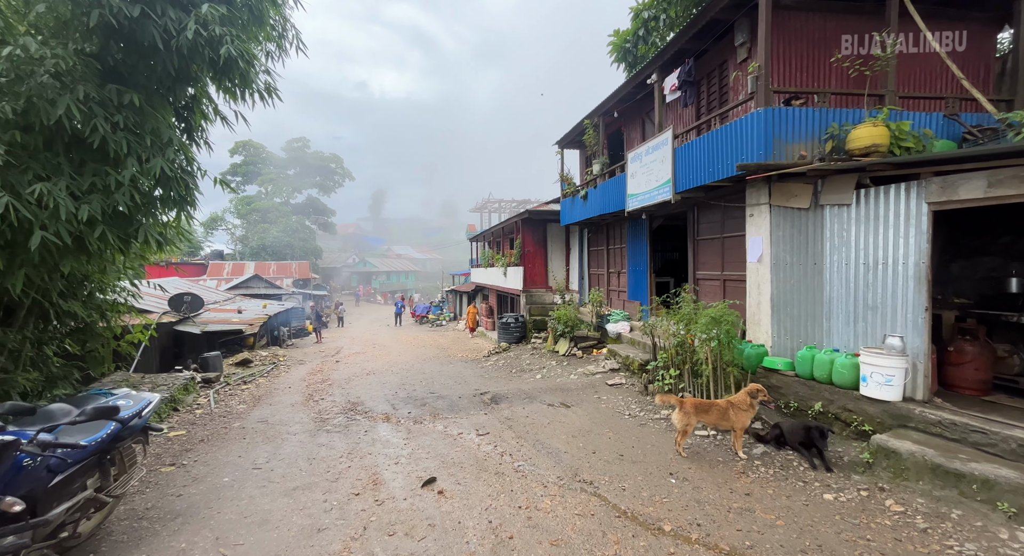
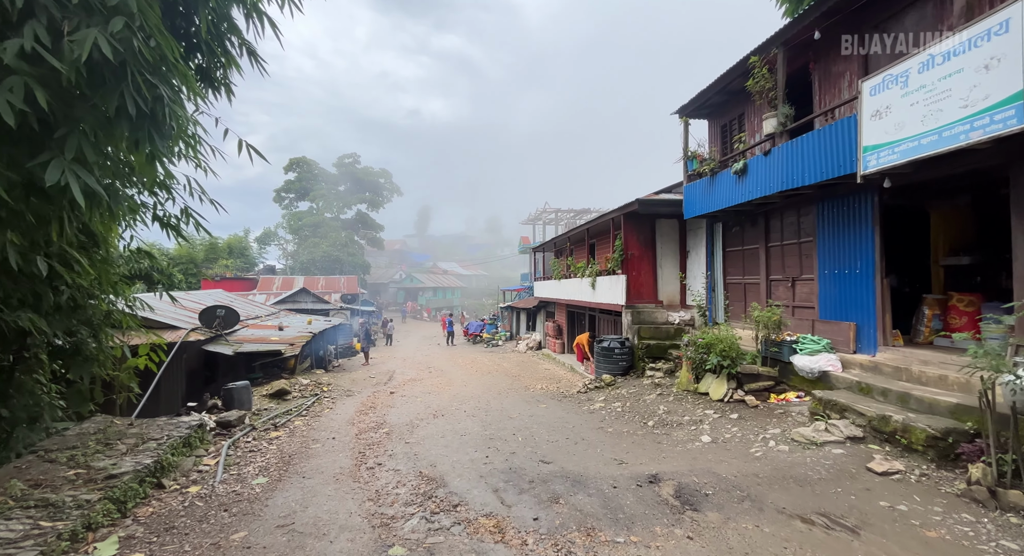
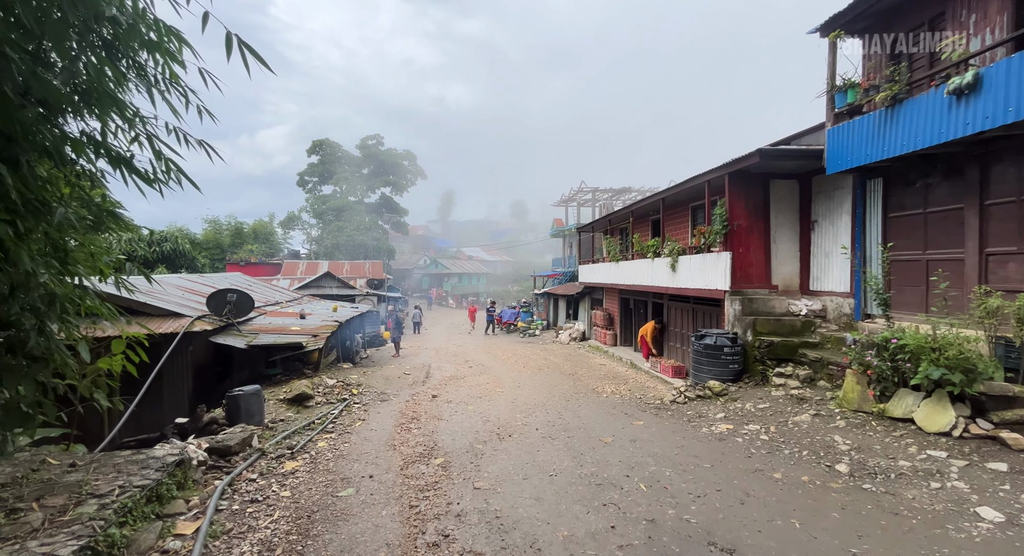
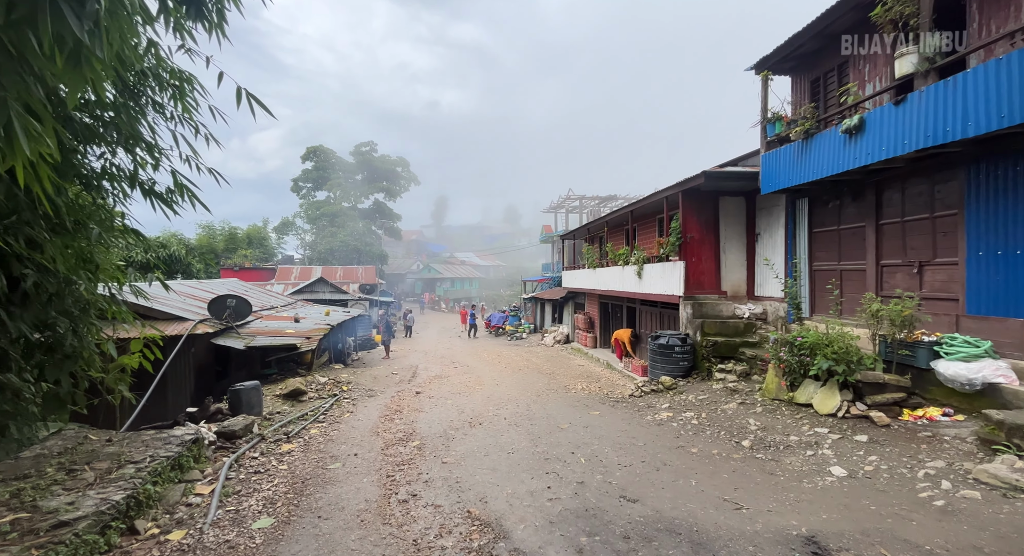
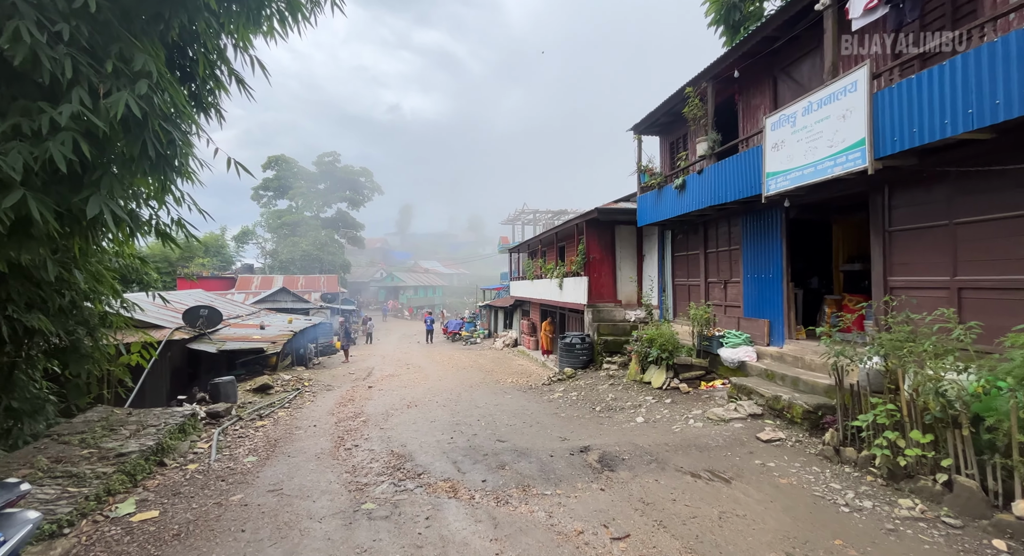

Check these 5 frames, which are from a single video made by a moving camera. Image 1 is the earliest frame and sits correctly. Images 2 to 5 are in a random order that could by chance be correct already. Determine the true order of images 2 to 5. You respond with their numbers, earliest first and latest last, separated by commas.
5, 2, 4, 3
